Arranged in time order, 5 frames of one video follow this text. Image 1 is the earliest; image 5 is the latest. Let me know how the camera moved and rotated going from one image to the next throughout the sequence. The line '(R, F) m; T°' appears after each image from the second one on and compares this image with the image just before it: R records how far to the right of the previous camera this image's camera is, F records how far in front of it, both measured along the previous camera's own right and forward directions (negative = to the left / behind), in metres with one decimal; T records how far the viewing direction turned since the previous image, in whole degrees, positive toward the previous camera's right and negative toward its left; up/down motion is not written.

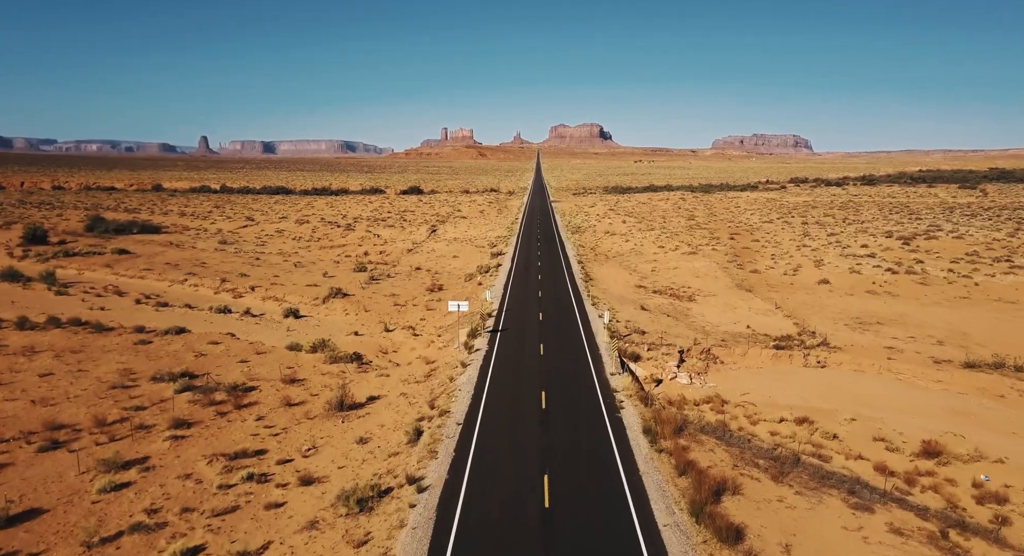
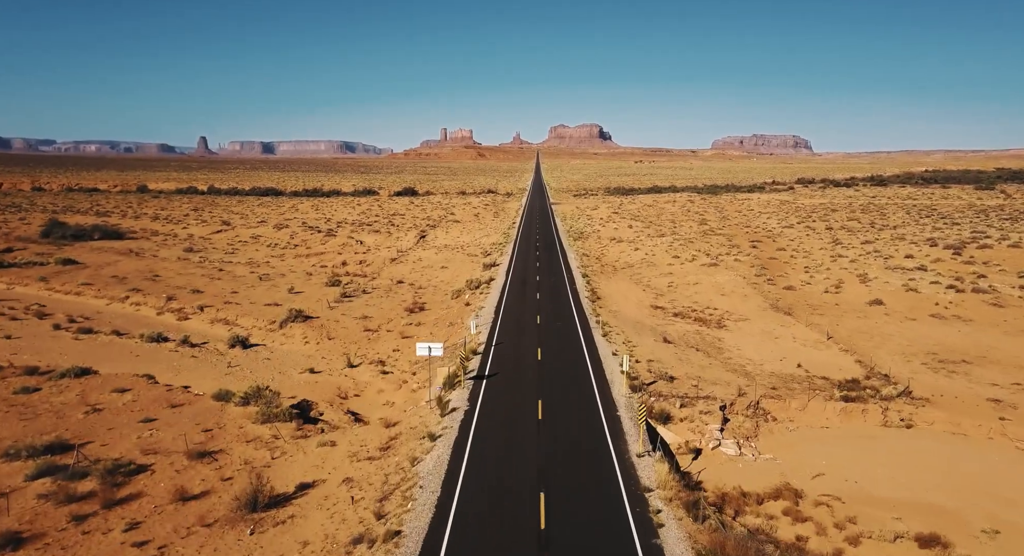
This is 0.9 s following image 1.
(+0.4, +6.8) m; 0°
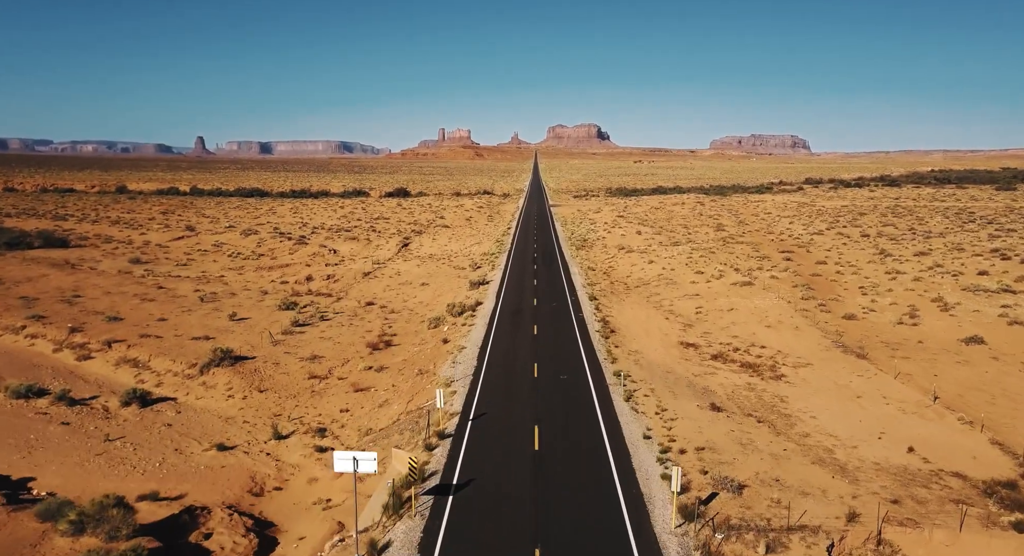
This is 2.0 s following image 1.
(+0.4, +8.3) m; 0°
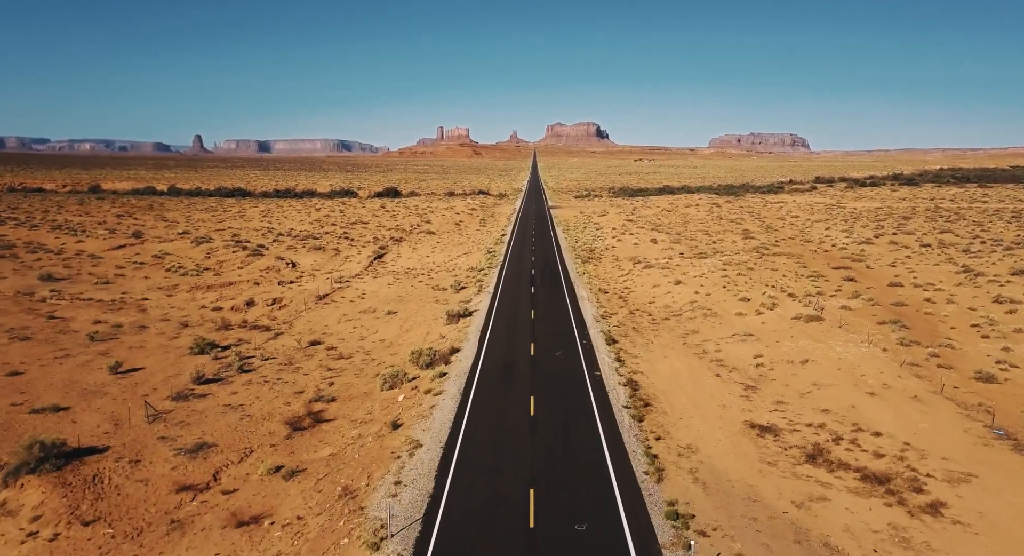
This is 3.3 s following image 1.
(+0.4, +10.0) m; 0°
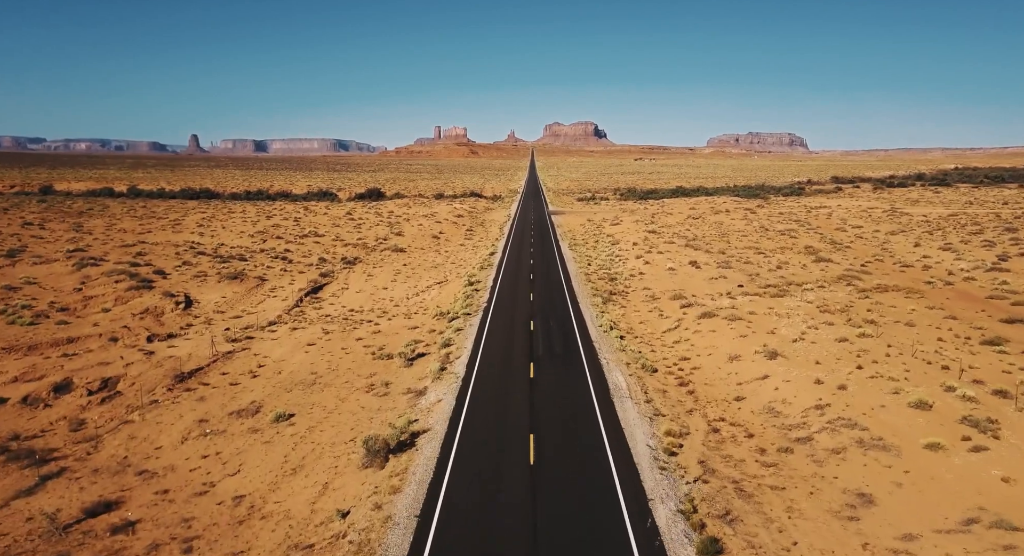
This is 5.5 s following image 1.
(+0.5, +15.8) m; 0°
